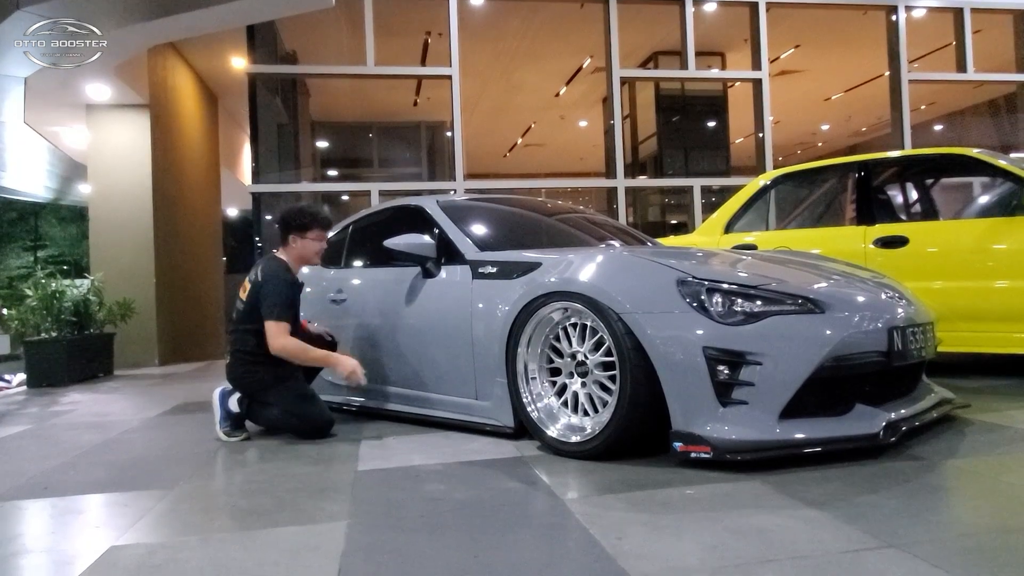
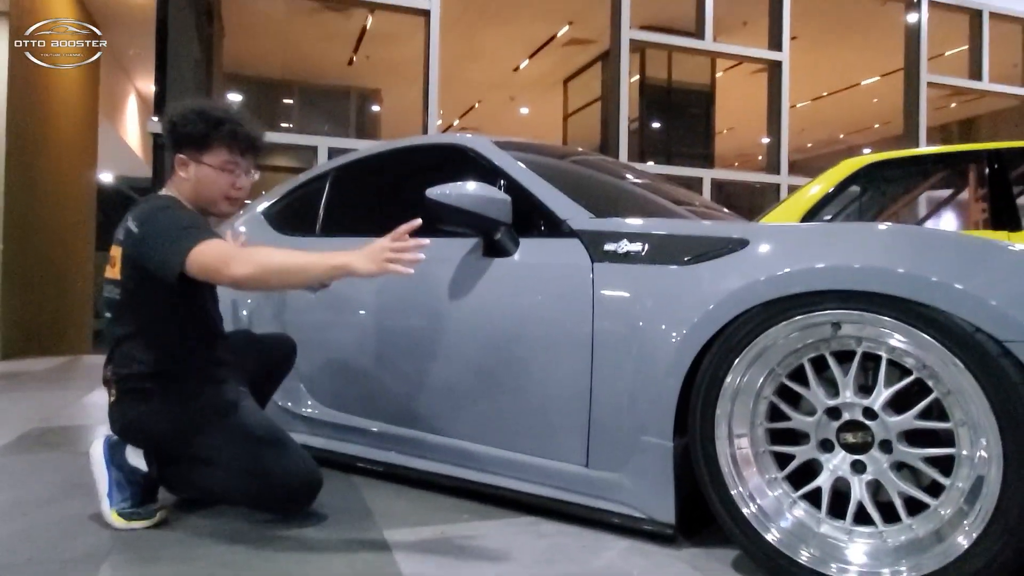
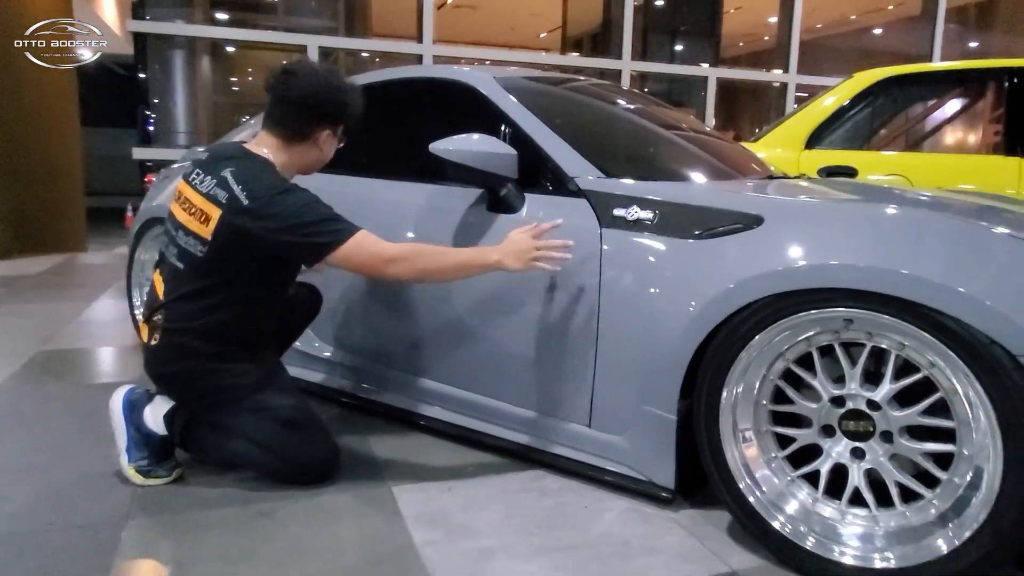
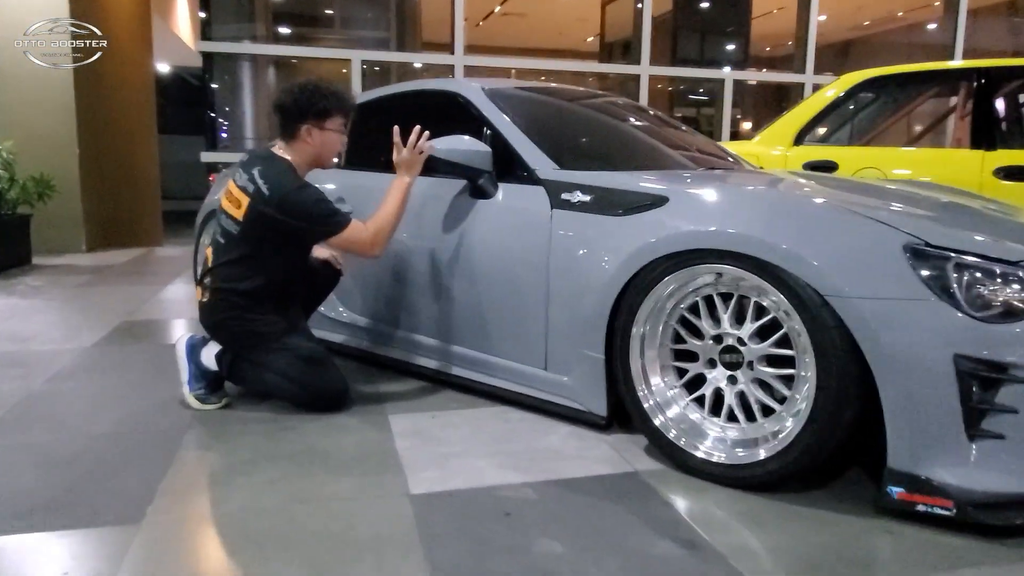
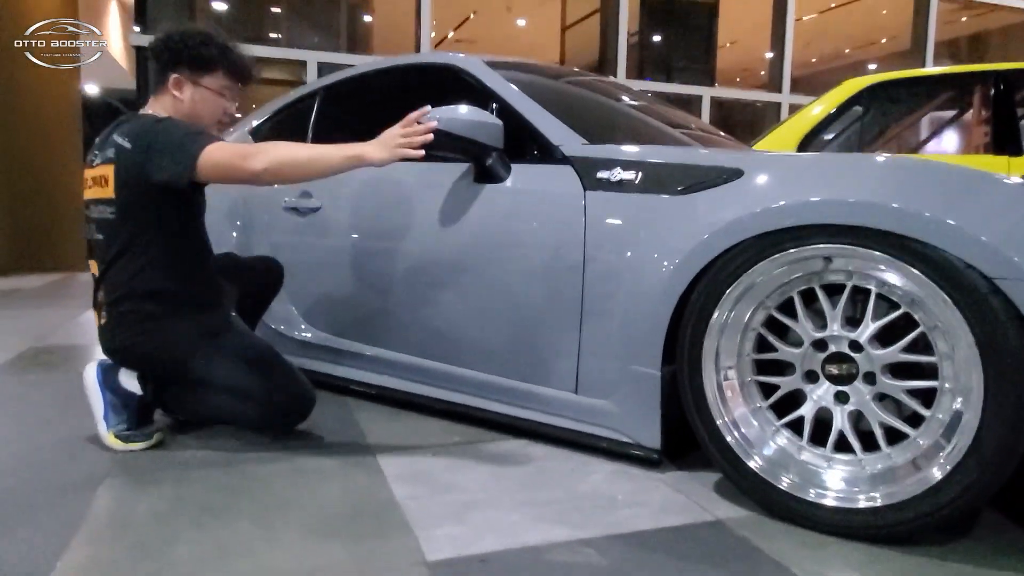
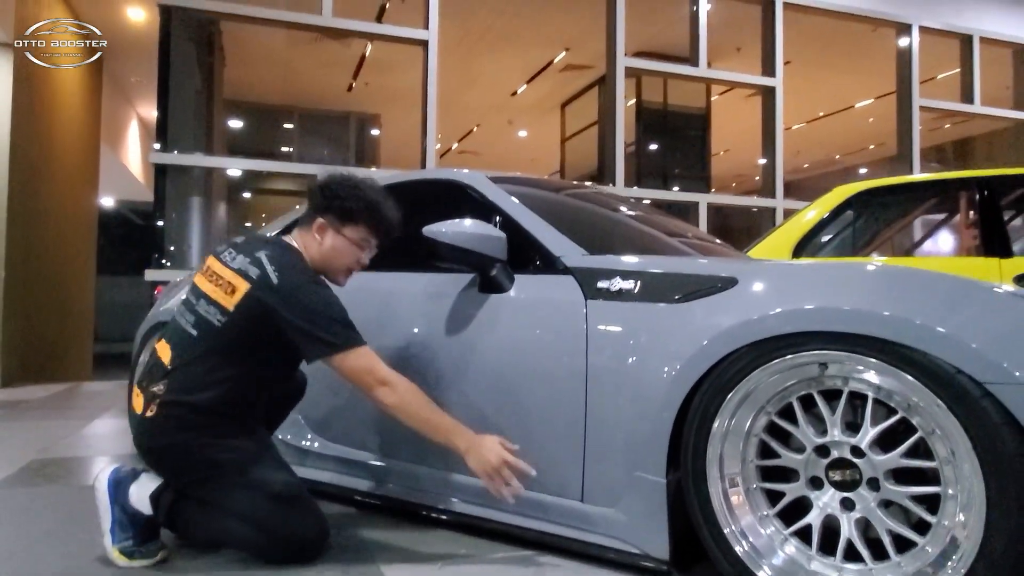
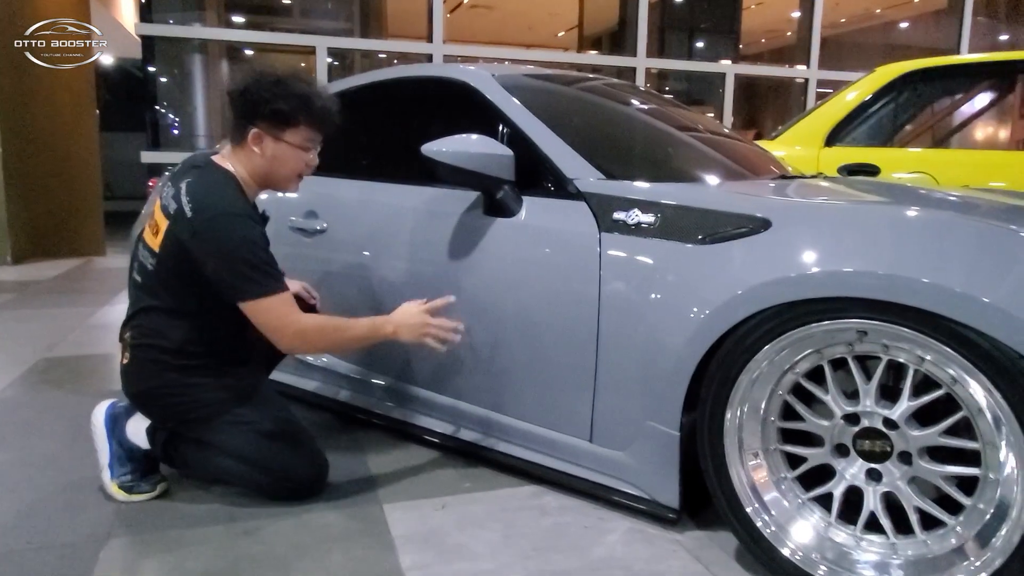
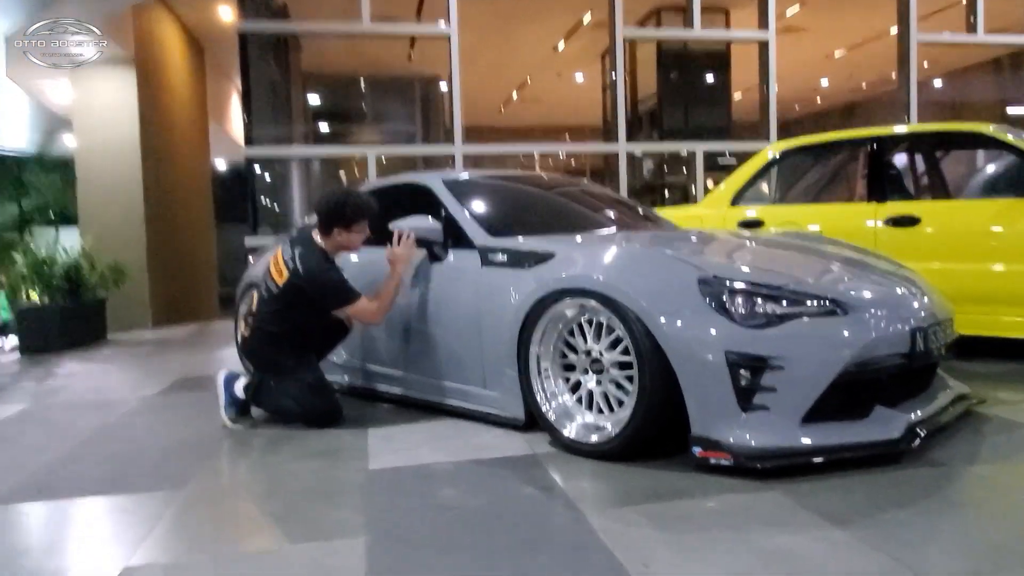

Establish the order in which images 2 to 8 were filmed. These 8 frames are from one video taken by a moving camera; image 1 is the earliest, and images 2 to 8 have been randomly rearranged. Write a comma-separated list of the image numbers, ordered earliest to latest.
8, 4, 7, 3, 5, 2, 6
